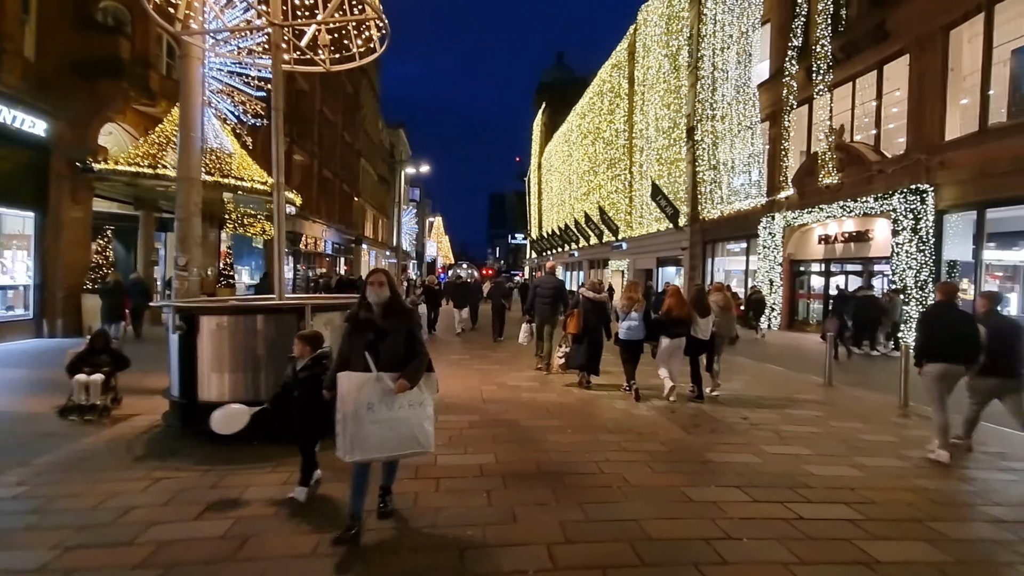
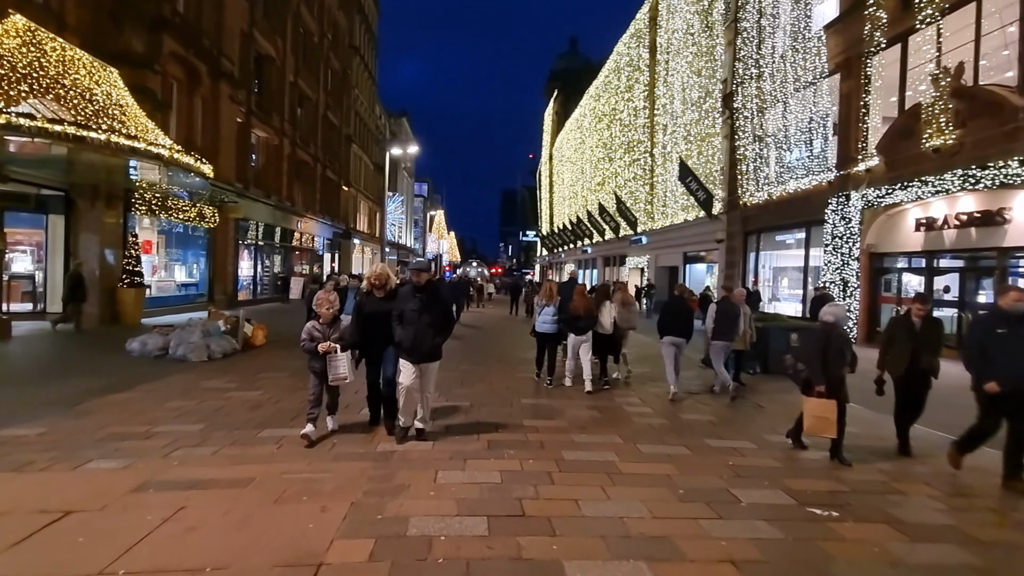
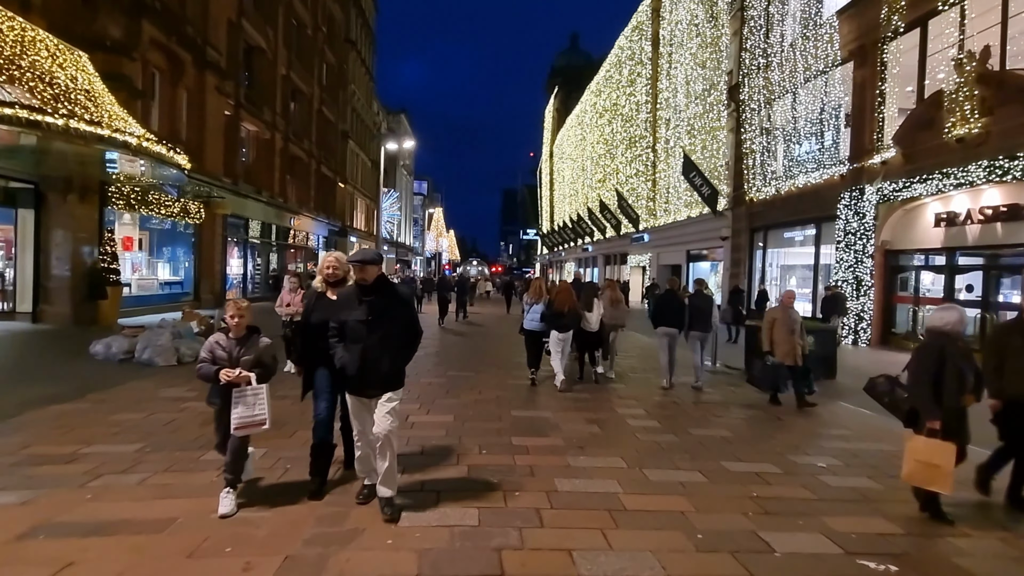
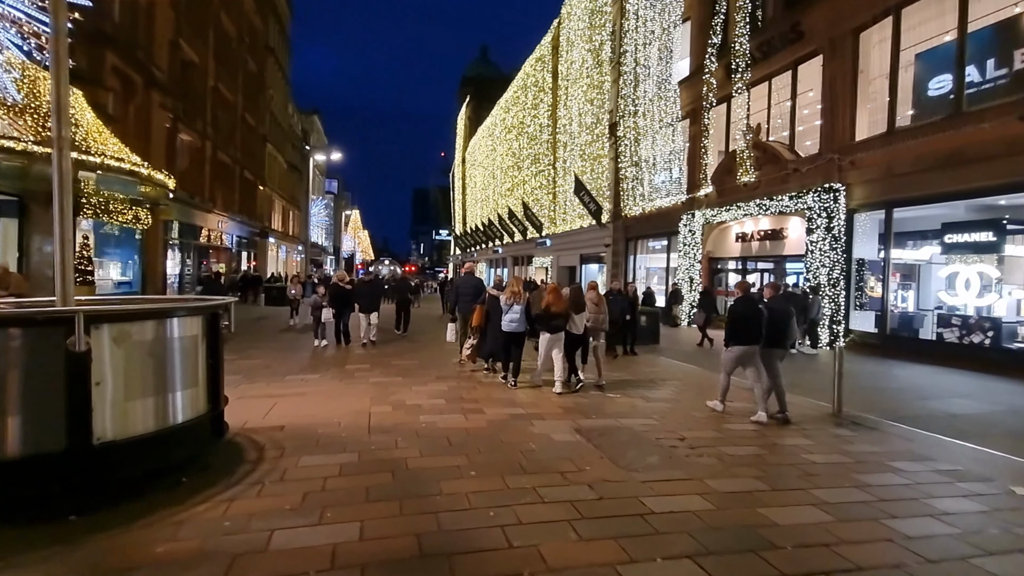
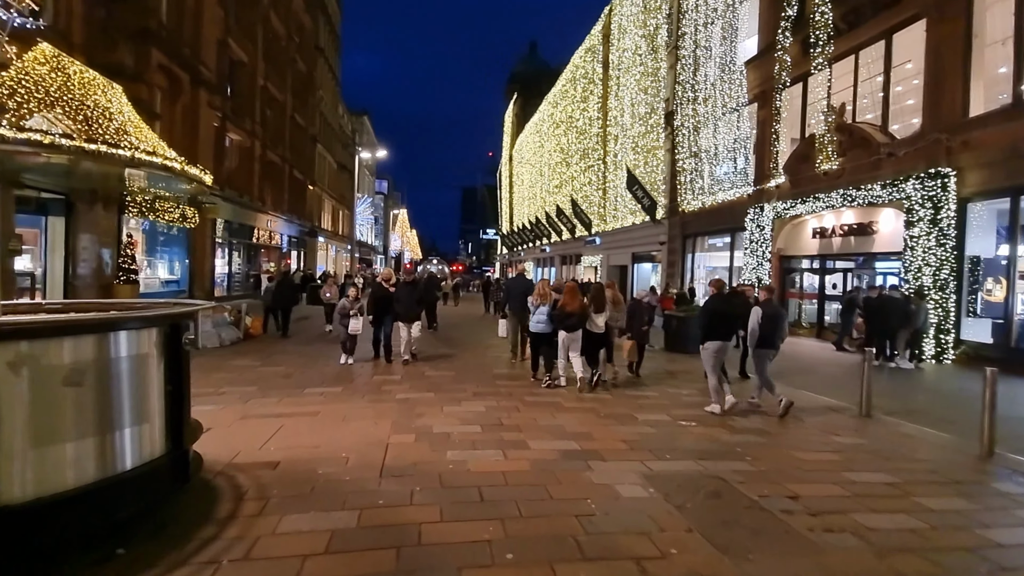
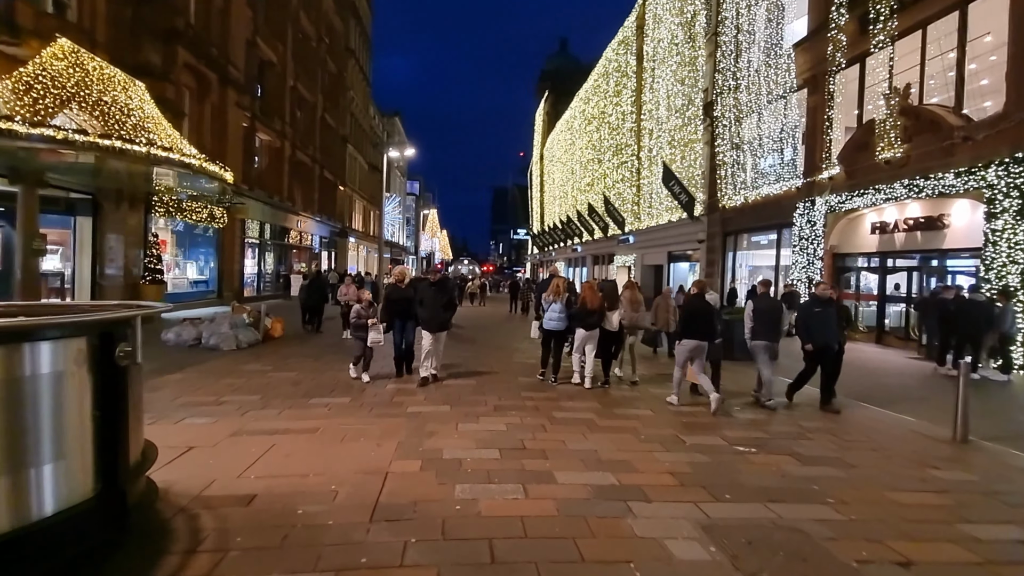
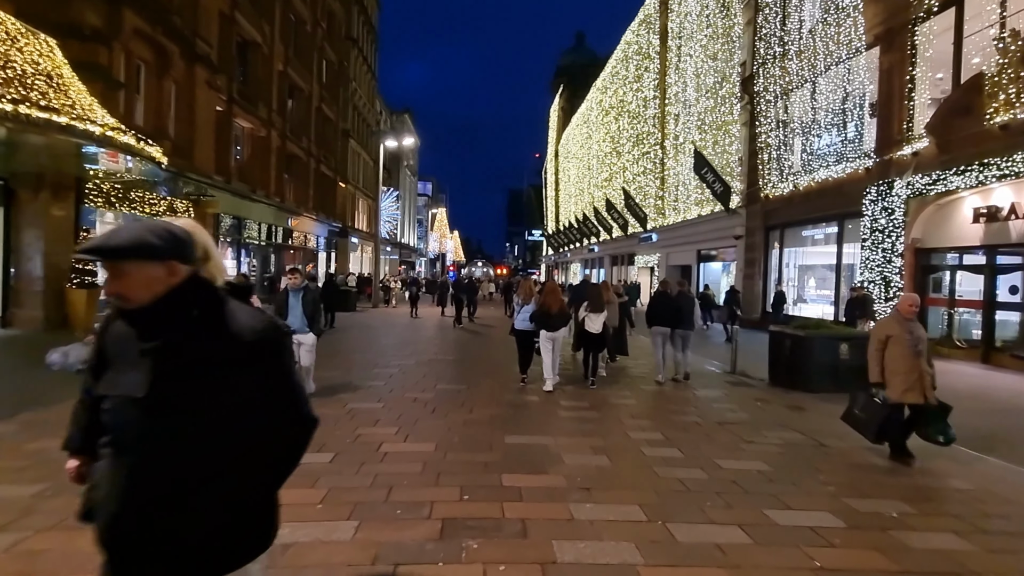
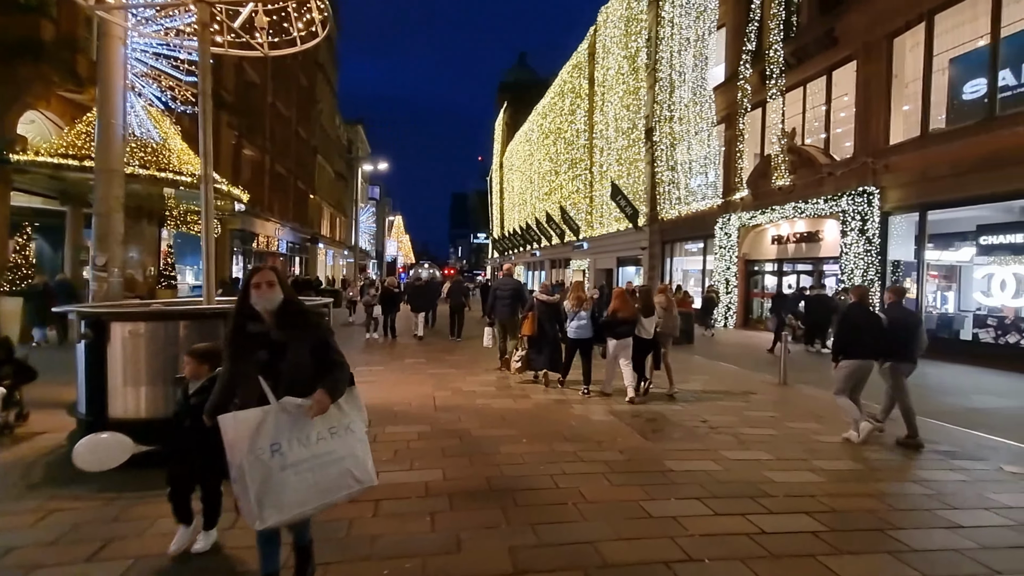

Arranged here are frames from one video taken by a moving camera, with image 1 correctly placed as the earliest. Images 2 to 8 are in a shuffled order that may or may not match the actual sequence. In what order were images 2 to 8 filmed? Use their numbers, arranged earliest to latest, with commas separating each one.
8, 4, 5, 6, 2, 3, 7
